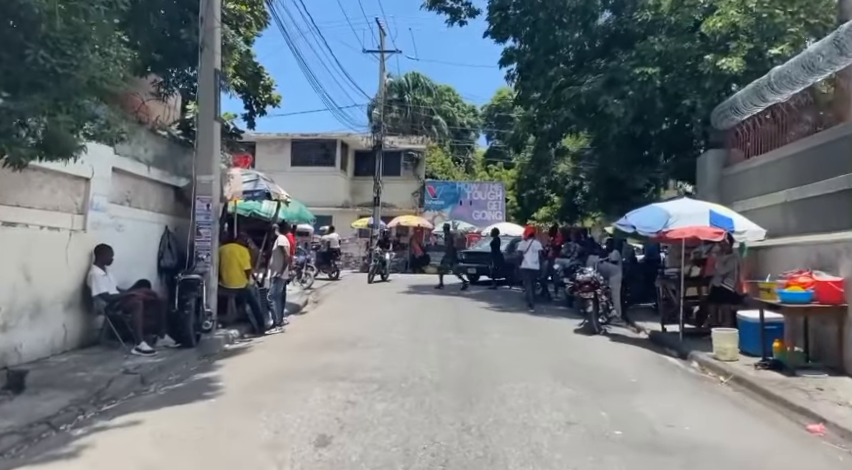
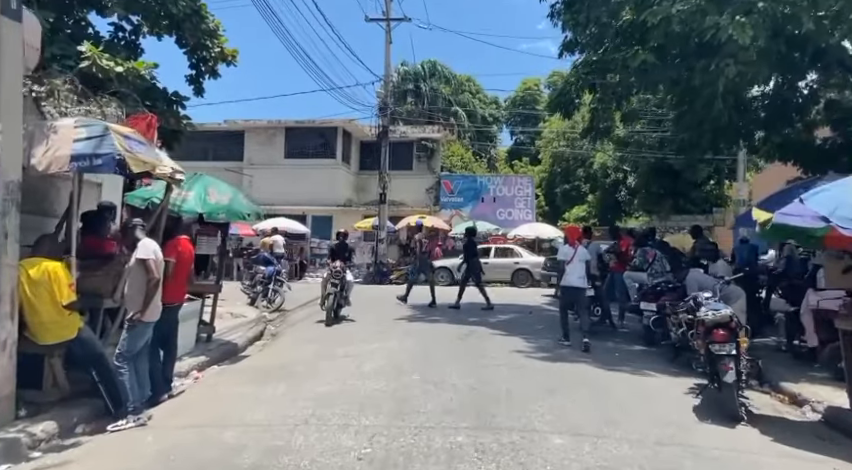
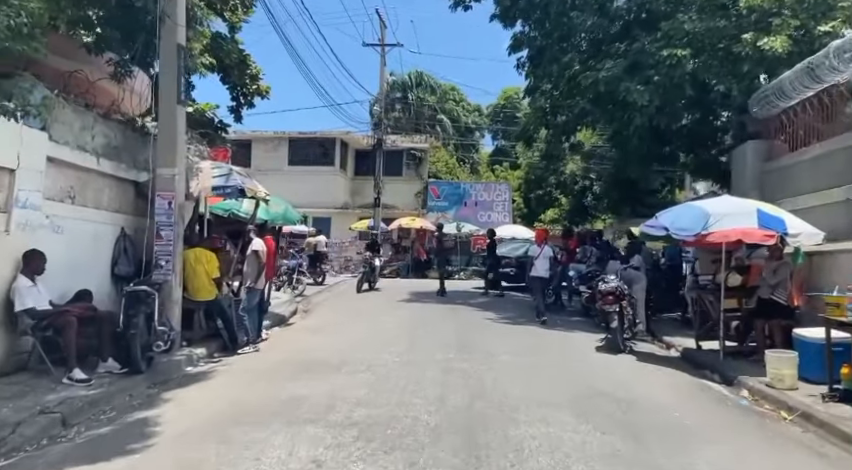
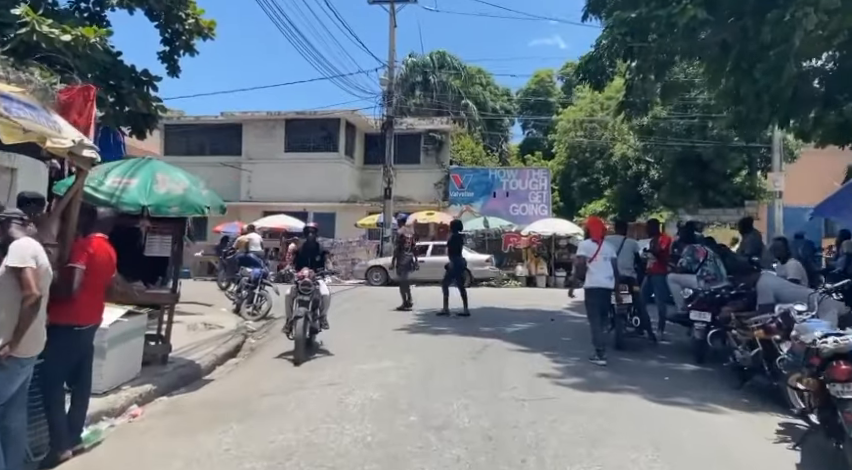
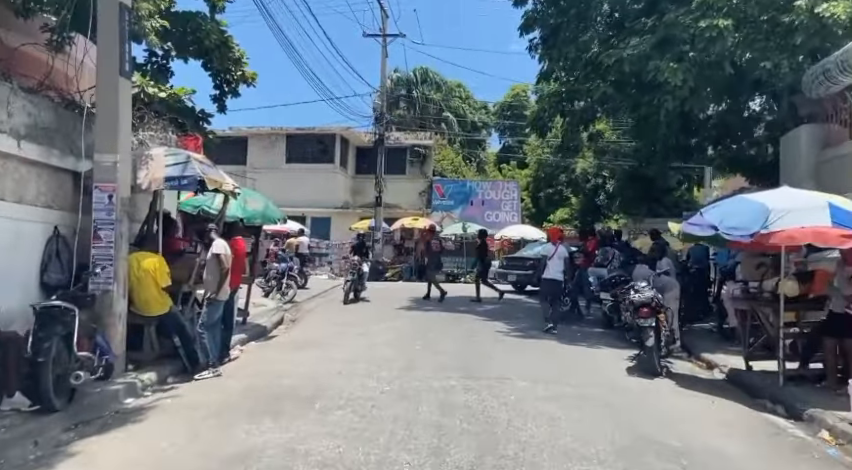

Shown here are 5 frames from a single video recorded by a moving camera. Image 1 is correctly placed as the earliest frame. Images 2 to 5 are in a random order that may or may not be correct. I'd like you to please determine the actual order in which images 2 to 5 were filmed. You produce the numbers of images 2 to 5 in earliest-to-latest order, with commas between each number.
3, 5, 2, 4
